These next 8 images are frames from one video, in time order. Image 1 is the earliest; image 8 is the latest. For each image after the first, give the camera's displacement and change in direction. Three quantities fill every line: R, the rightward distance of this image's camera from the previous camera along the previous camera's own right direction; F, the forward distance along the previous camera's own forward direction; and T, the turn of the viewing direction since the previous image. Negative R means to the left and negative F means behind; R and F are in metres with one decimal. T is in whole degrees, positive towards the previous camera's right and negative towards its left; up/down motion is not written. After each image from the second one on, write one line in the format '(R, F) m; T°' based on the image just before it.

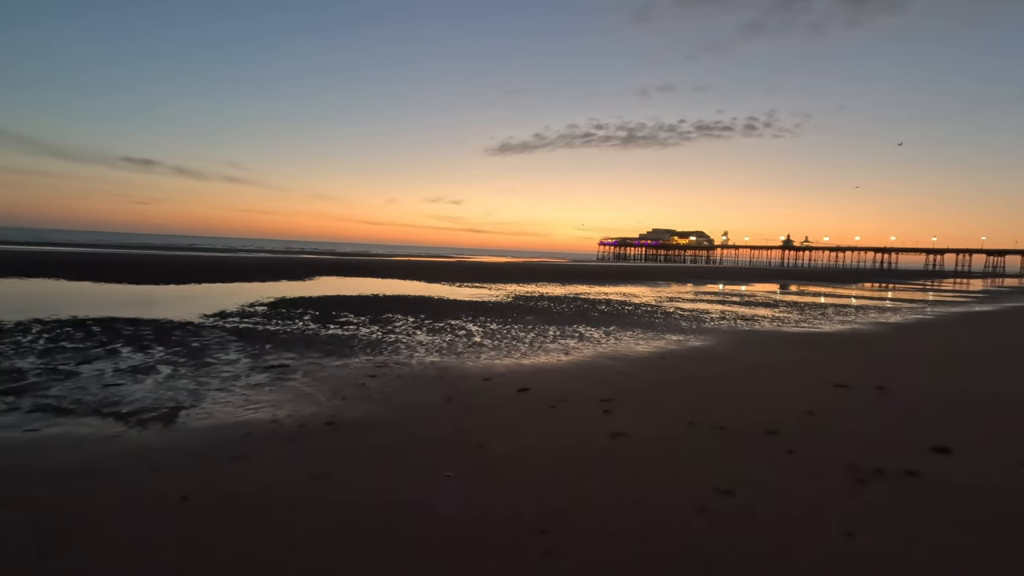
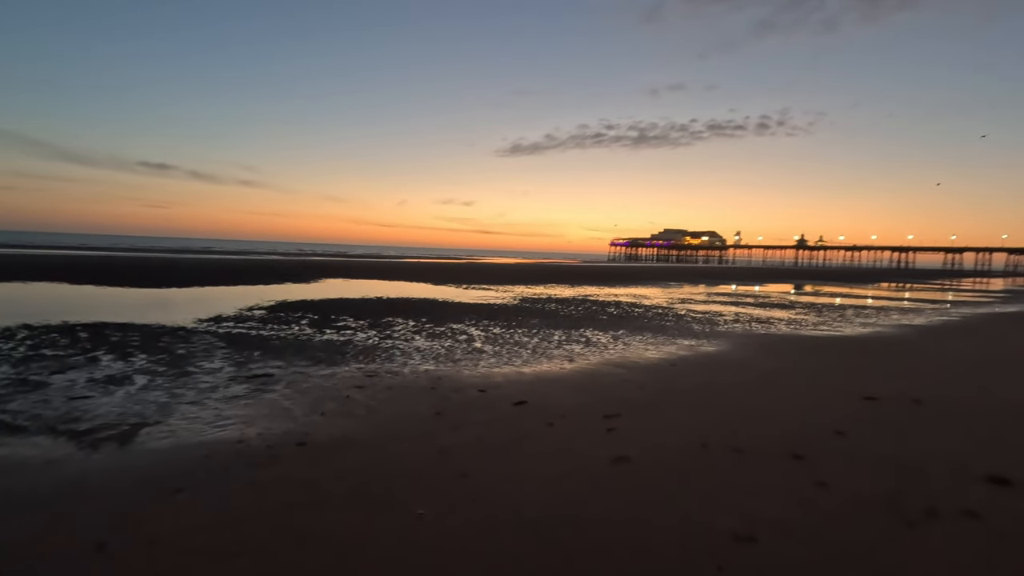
(+0.2, +0.6) m; -1°
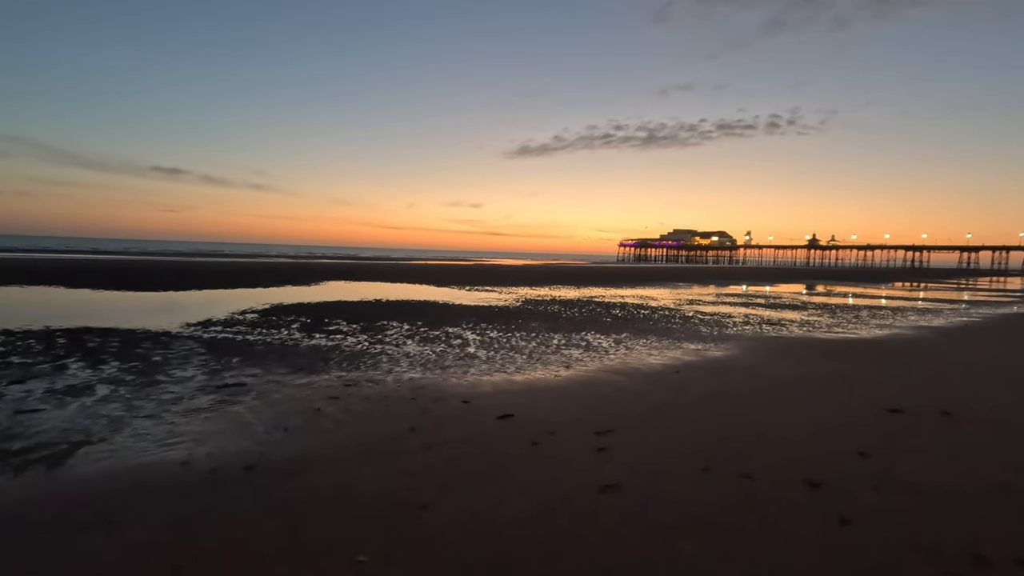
(+0.3, +0.6) m; -1°
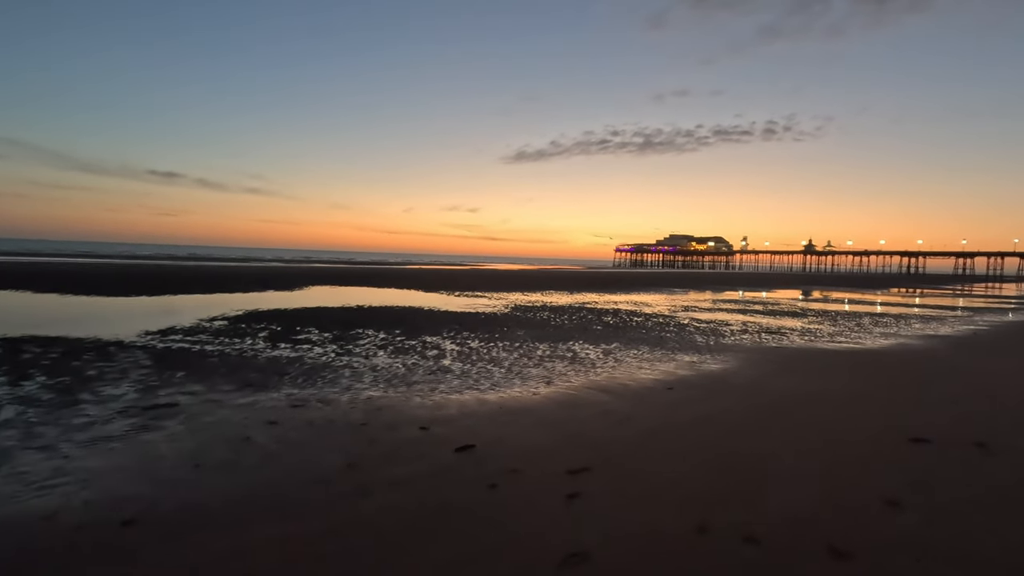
(+0.4, +0.9) m; 0°
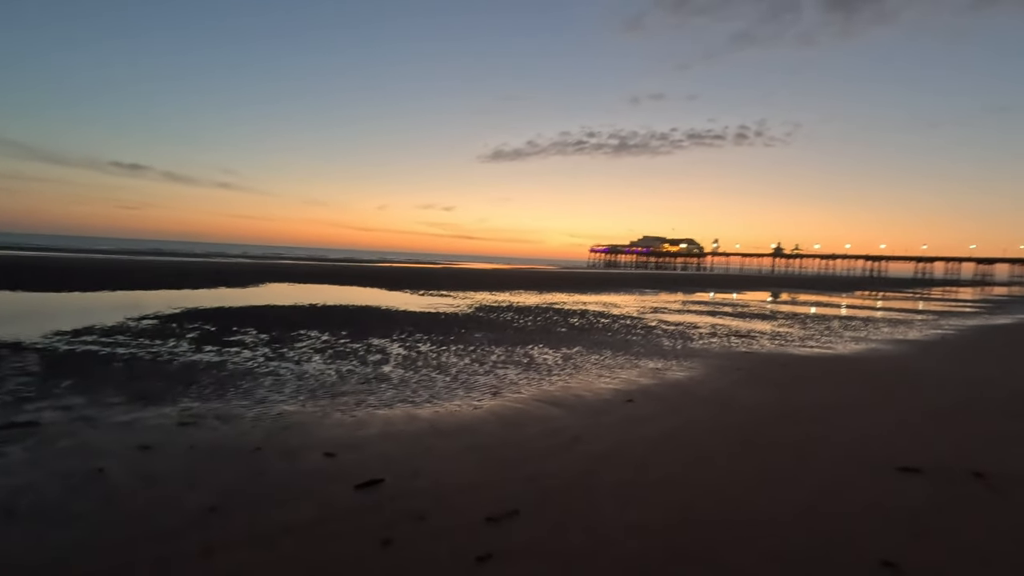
(+0.5, +1.0) m; +3°
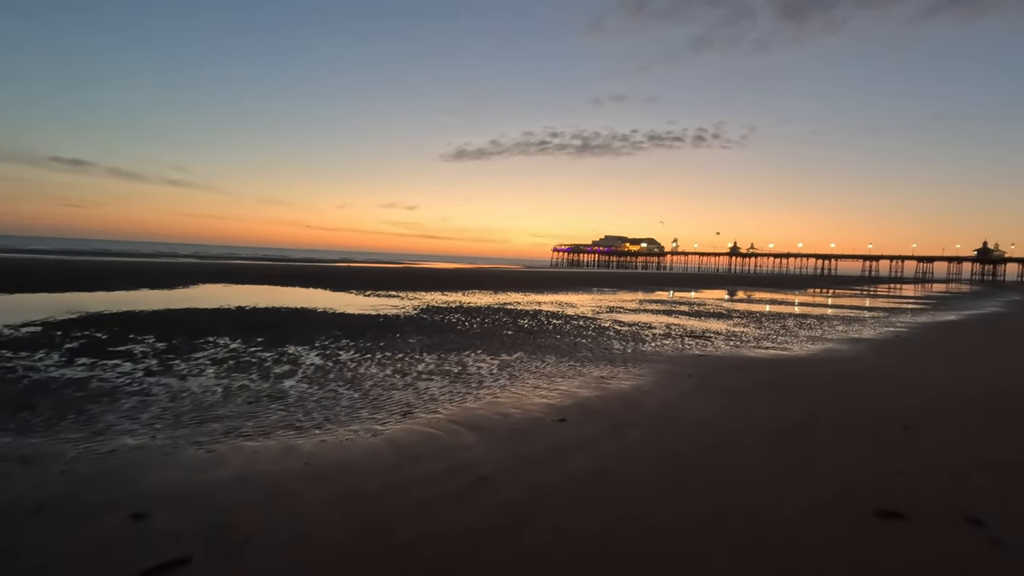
(+0.6, +1.2) m; +4°
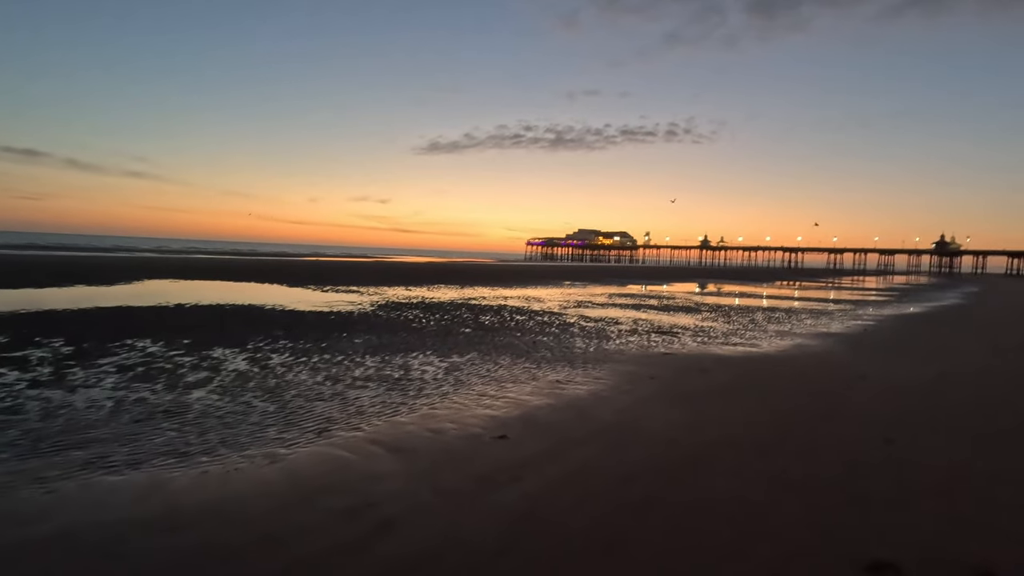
(+0.4, +0.9) m; +3°
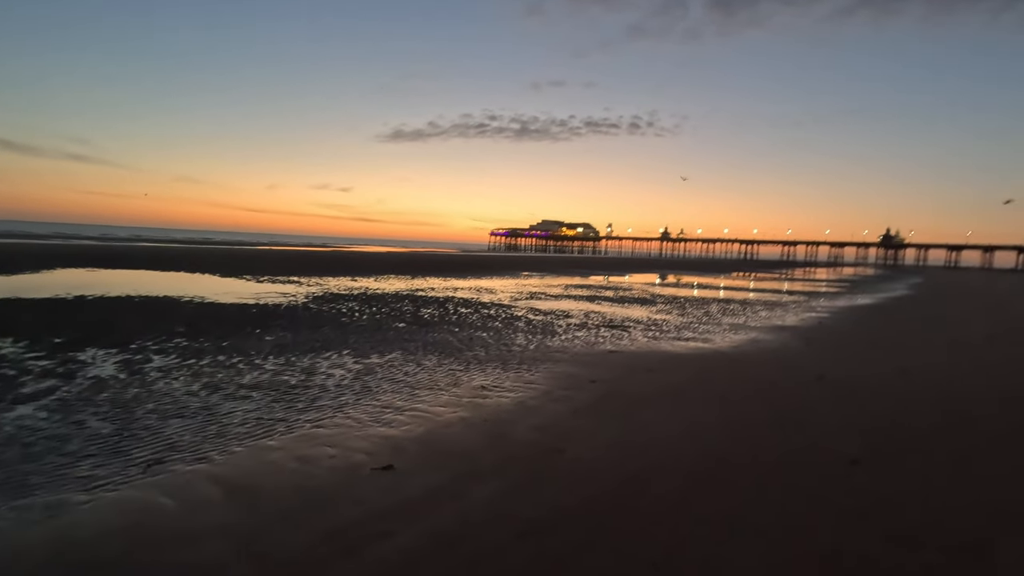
(+0.6, +1.1) m; +4°
